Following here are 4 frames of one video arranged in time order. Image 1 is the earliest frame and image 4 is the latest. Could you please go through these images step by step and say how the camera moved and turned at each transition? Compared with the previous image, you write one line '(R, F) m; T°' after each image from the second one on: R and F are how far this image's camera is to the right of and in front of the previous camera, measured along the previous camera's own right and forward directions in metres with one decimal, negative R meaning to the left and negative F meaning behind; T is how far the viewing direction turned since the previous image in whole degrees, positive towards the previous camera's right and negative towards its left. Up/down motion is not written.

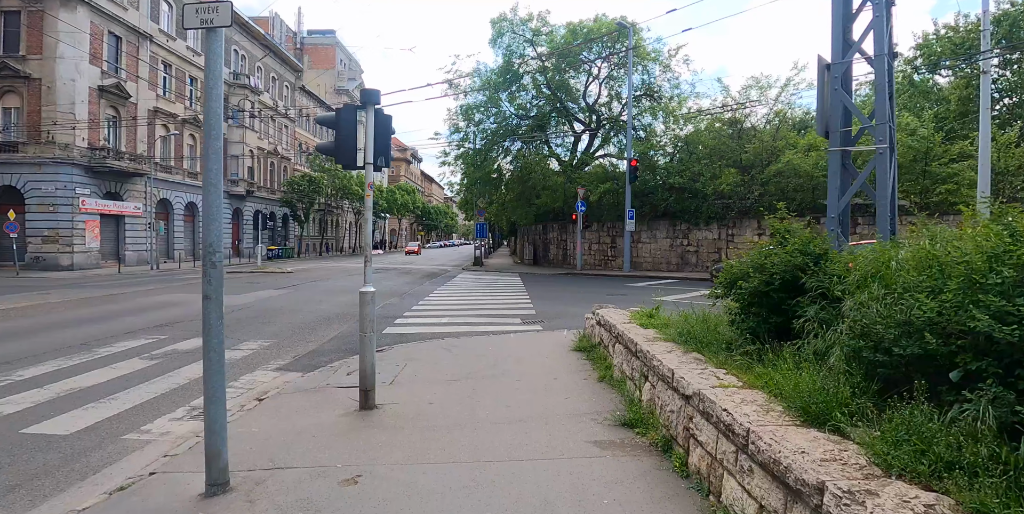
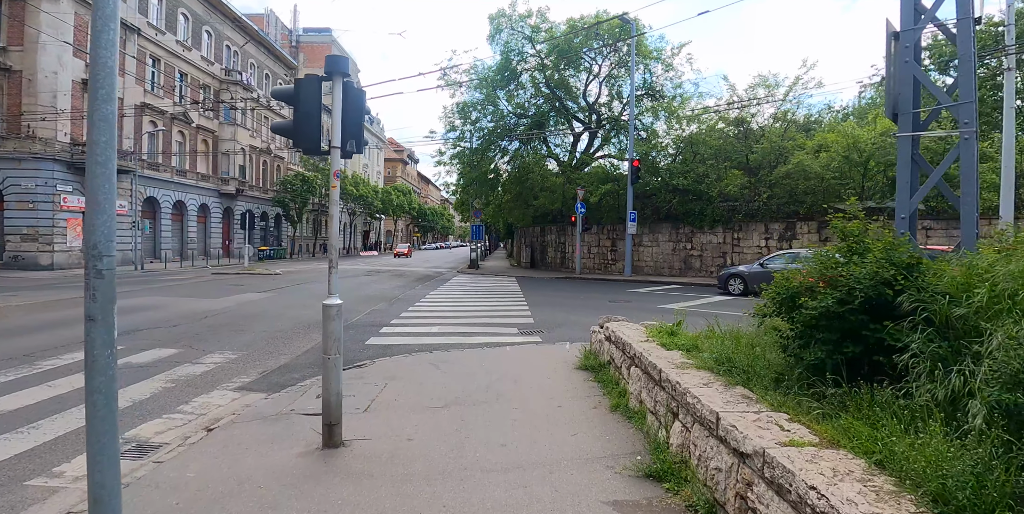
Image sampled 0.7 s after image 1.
(0.0, +0.9) m; 0°
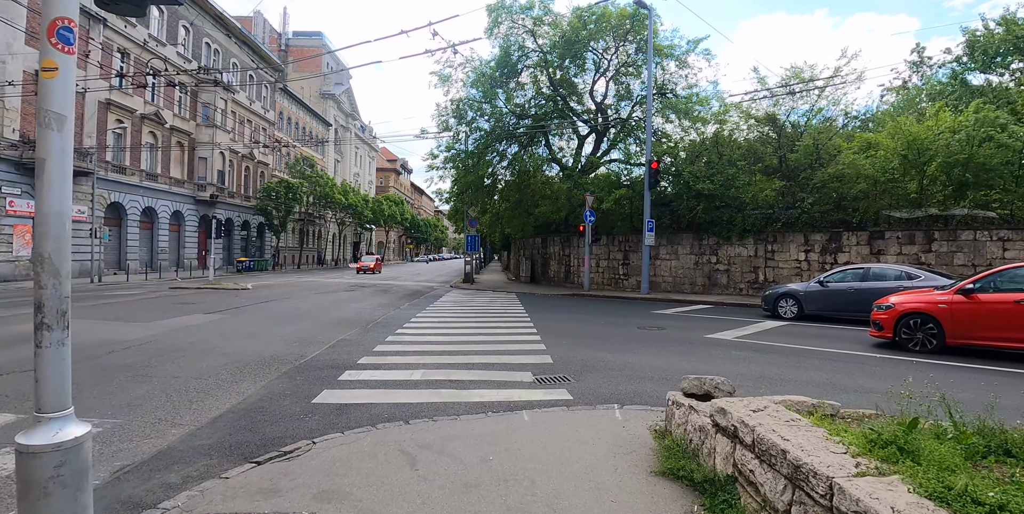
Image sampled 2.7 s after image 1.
(-0.3, +2.7) m; +1°
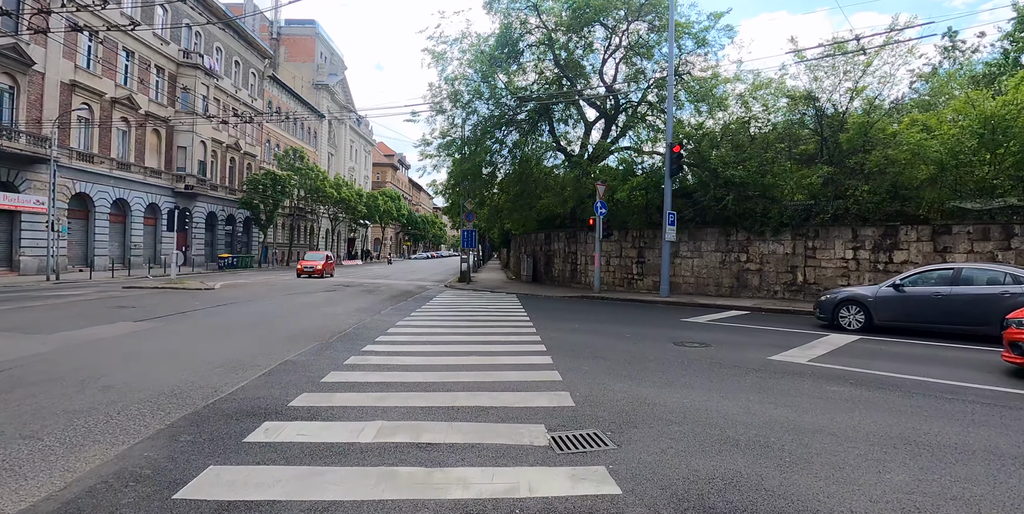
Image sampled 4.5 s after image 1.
(-0.1, +2.4) m; 0°
